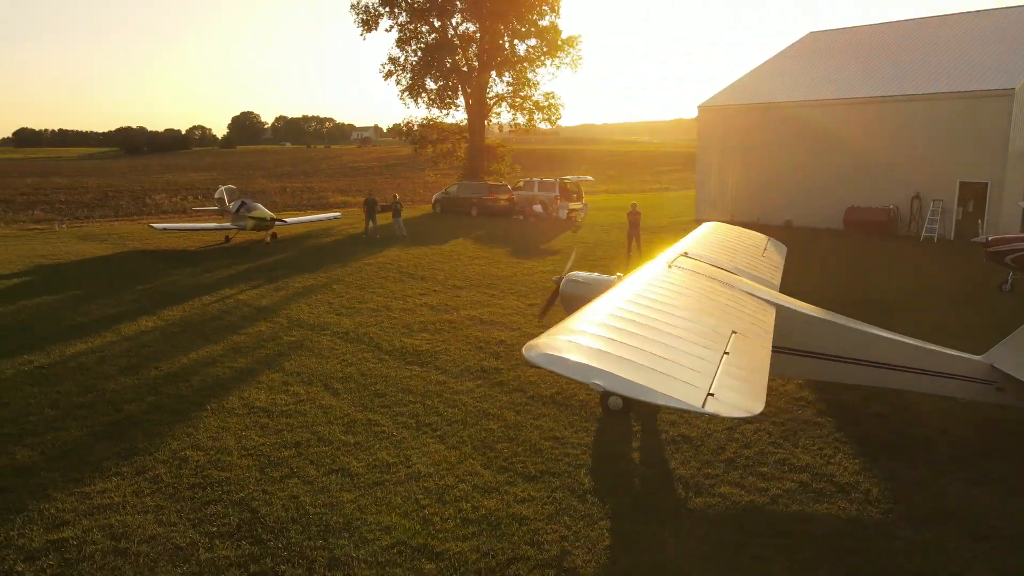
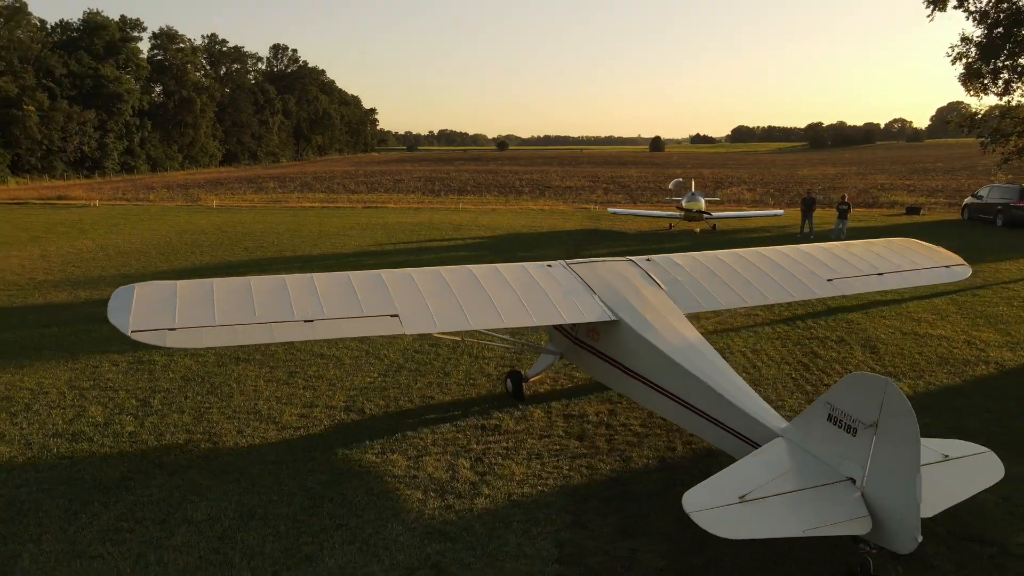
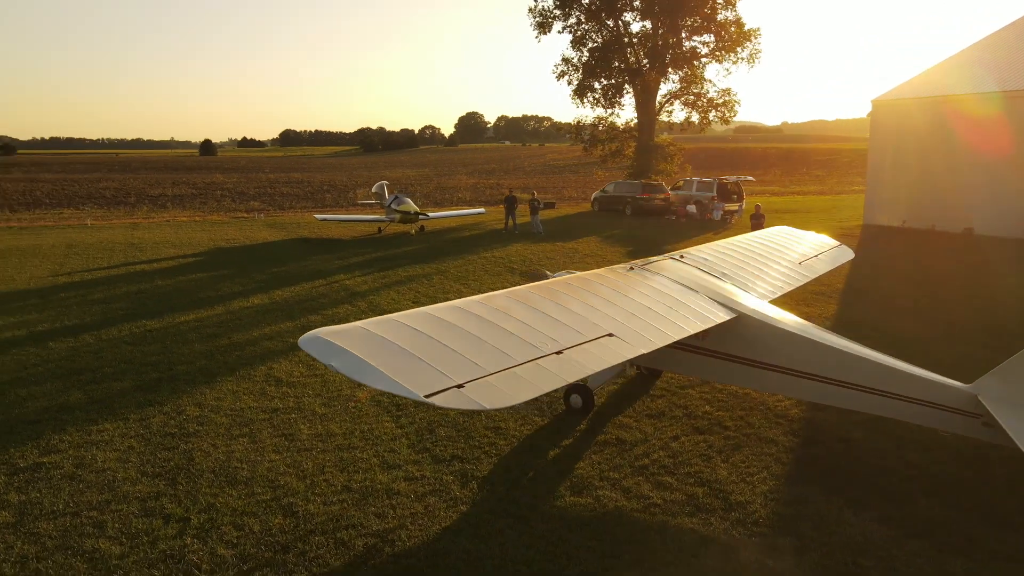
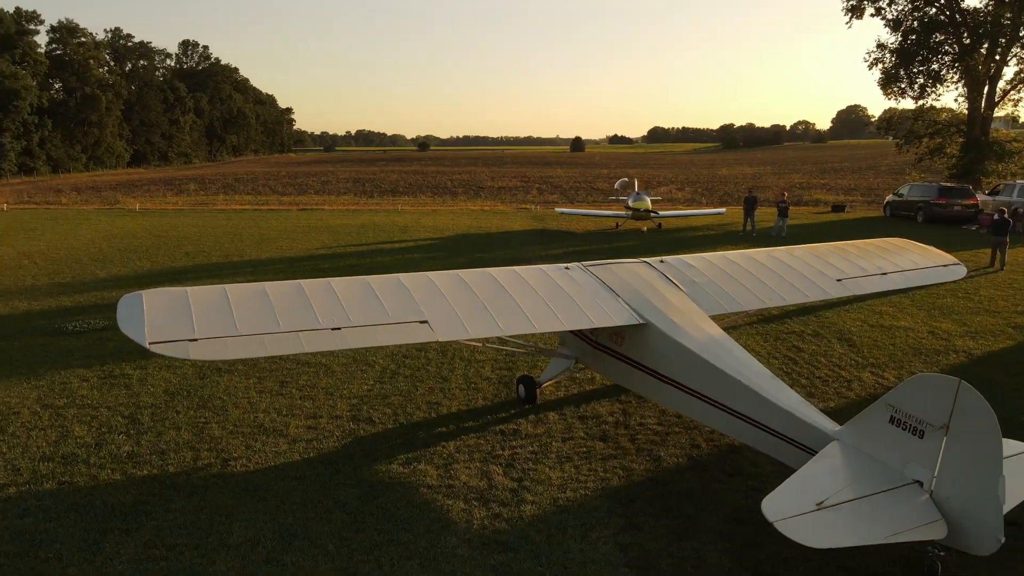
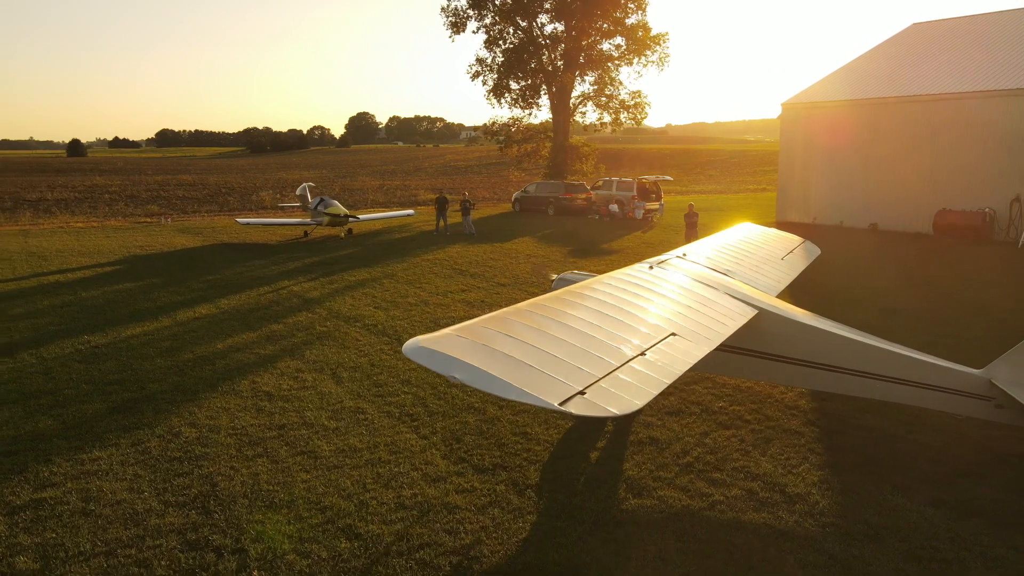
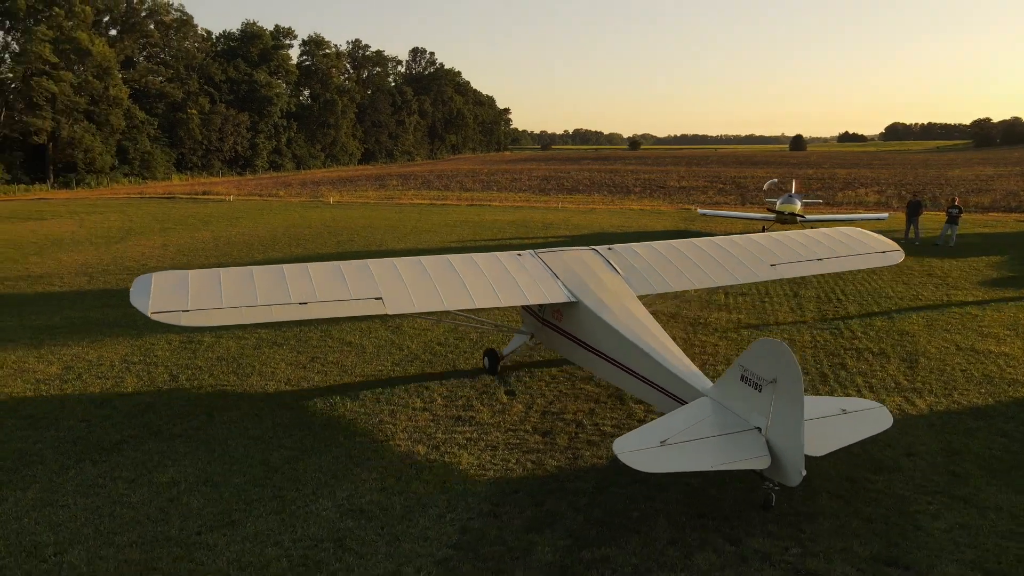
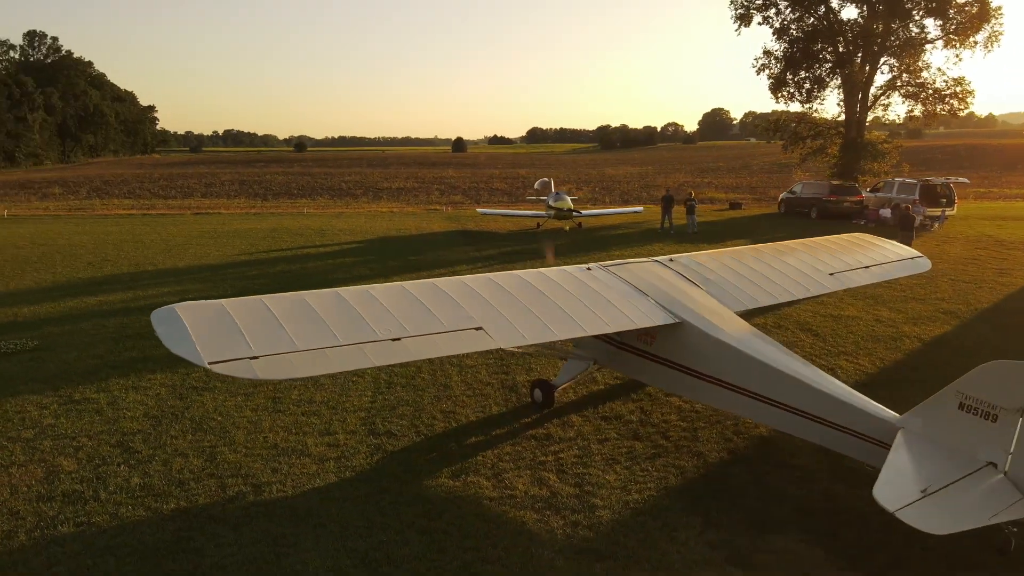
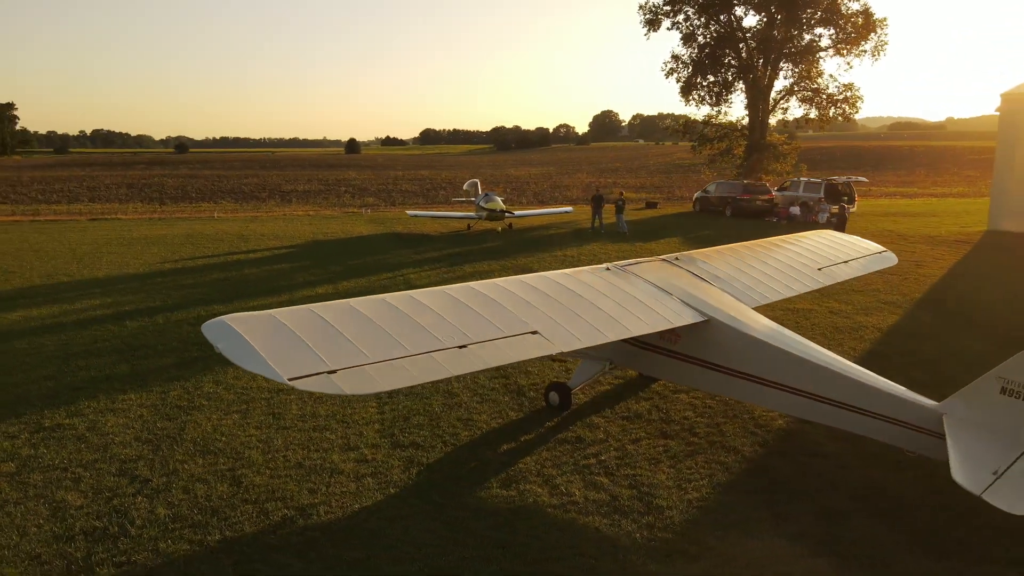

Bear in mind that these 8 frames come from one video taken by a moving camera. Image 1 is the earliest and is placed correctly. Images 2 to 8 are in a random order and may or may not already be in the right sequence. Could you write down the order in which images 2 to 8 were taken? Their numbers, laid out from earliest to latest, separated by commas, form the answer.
5, 3, 8, 7, 4, 2, 6
